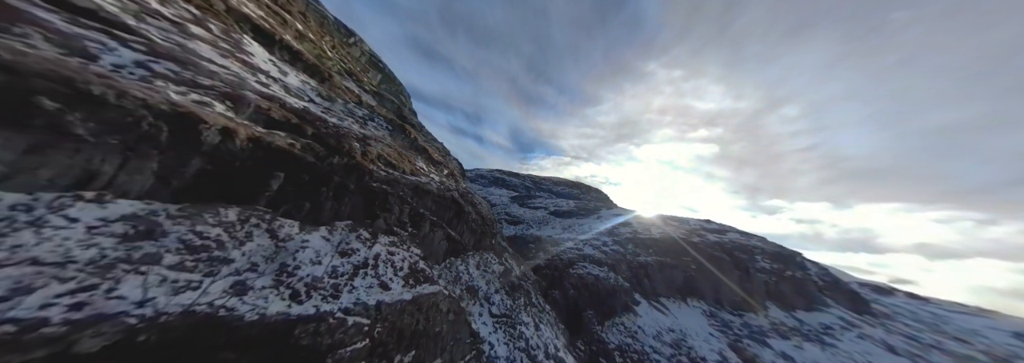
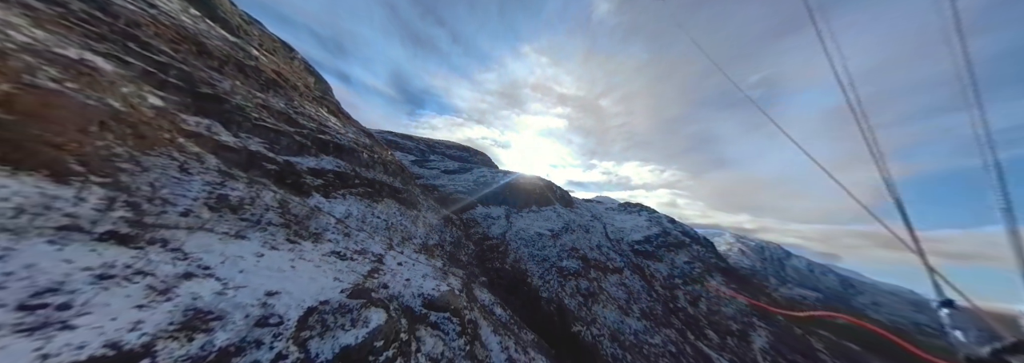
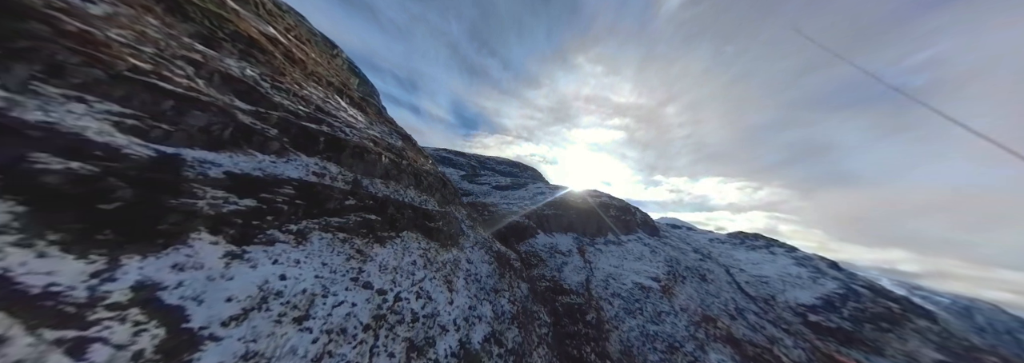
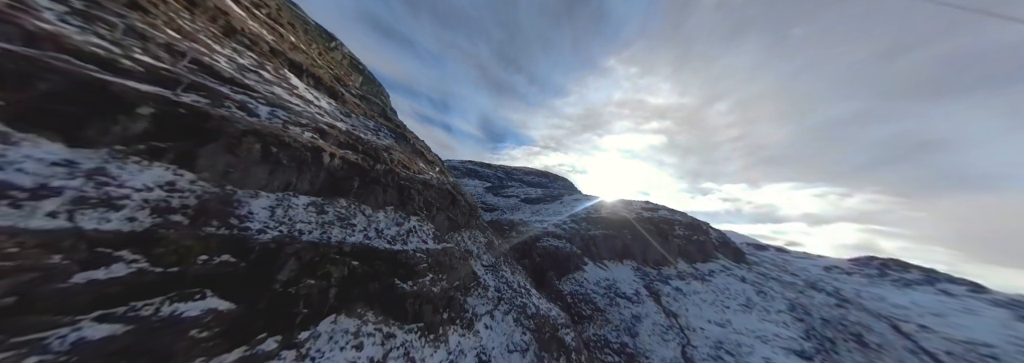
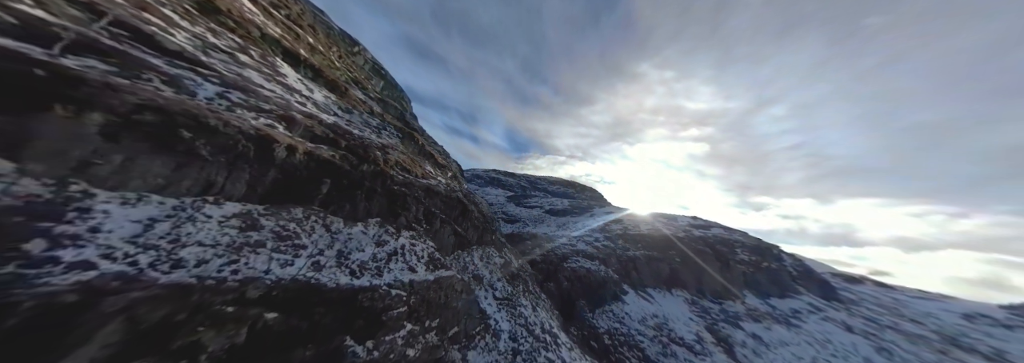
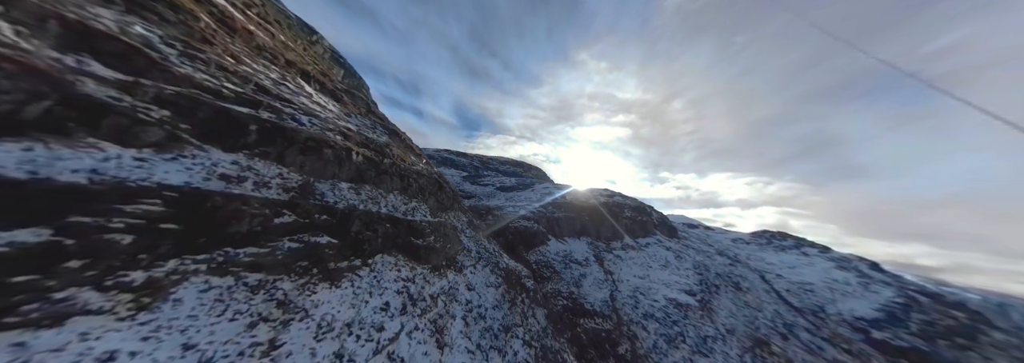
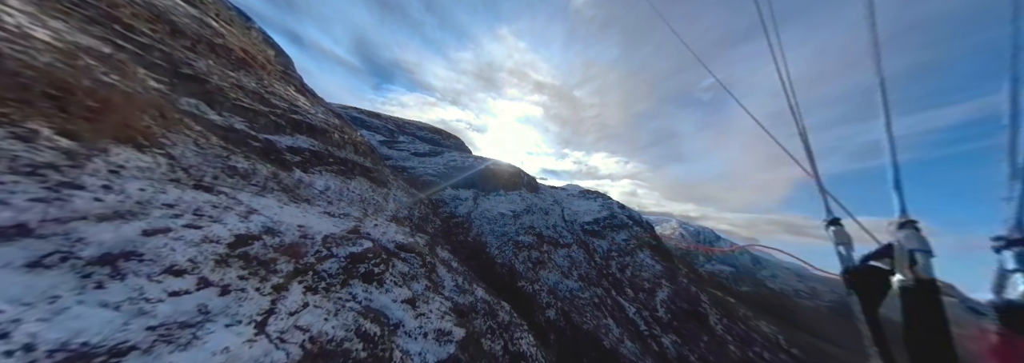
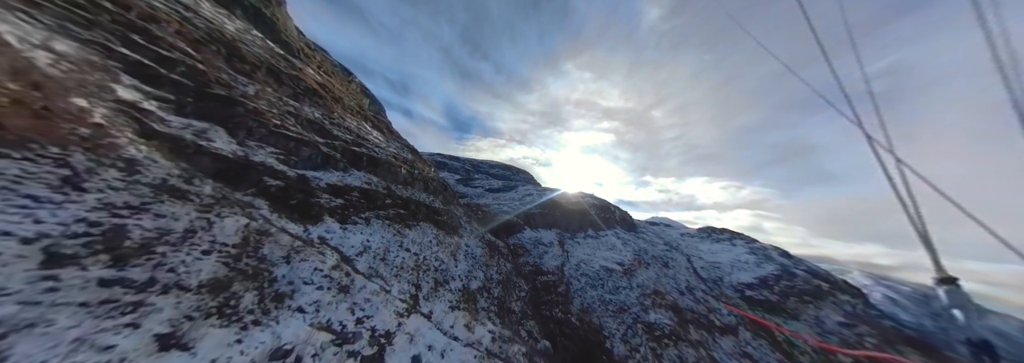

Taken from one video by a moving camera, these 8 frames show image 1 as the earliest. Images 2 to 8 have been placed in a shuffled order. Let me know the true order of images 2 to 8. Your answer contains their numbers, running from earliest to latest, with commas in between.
5, 4, 6, 3, 8, 2, 7
